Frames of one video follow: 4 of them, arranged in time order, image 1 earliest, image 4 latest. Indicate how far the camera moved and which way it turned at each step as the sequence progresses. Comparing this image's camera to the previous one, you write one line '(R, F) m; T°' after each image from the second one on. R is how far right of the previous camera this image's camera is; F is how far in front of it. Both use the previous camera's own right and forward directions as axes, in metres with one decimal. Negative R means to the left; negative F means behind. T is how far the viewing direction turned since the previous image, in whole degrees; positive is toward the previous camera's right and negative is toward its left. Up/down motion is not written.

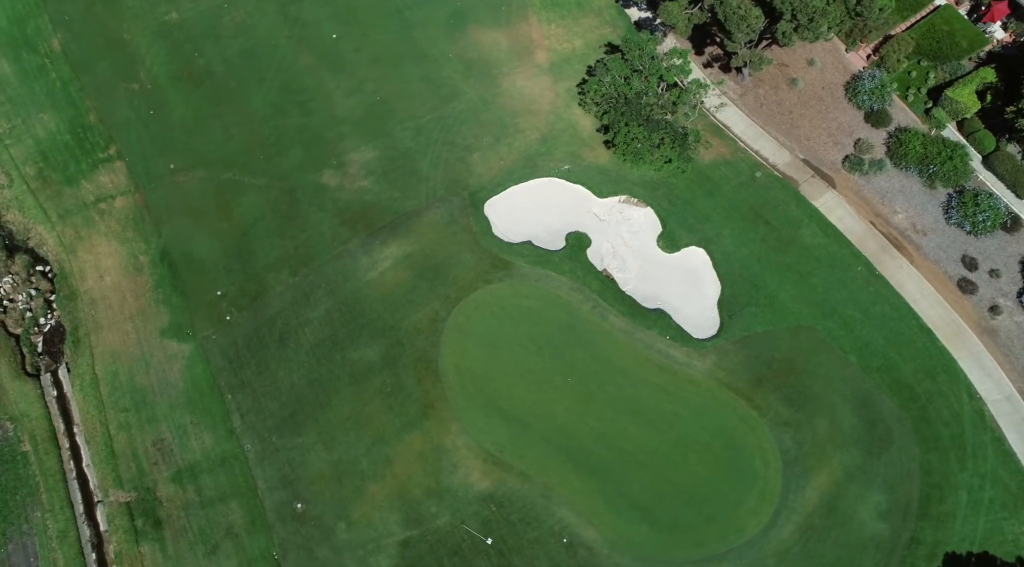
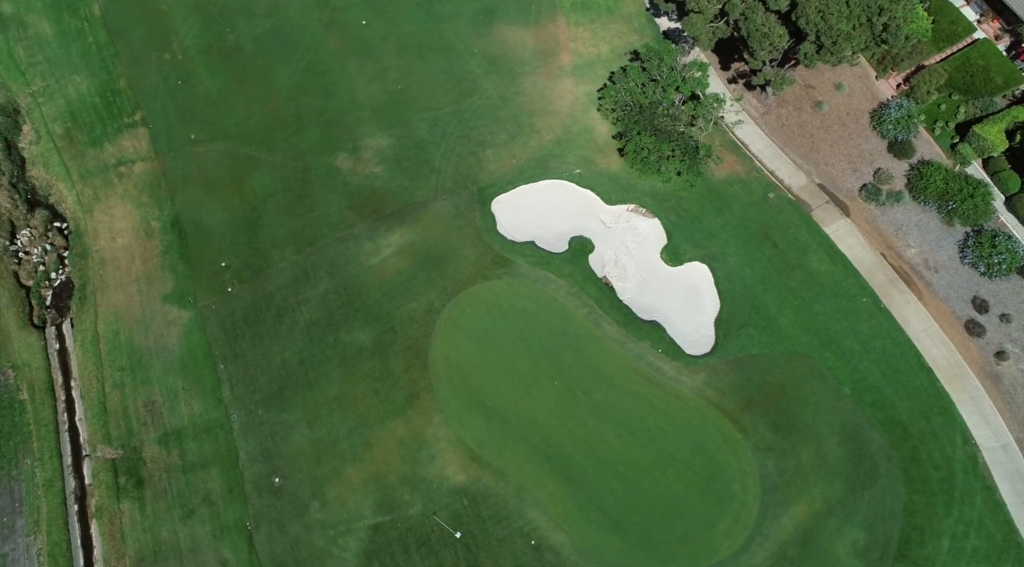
(+3.0, 0.0) m; -3°
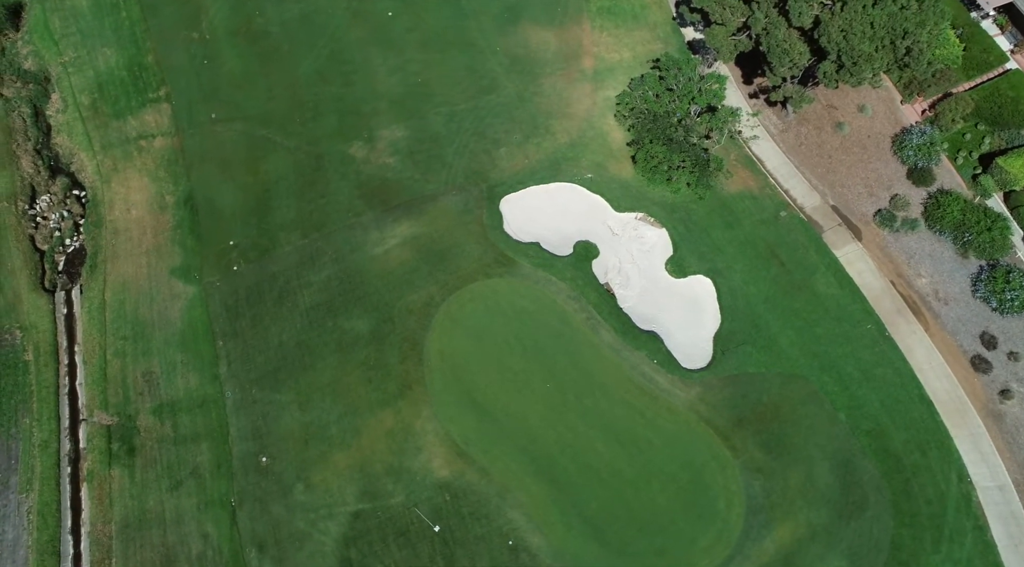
(+2.2, +0.1) m; -3°
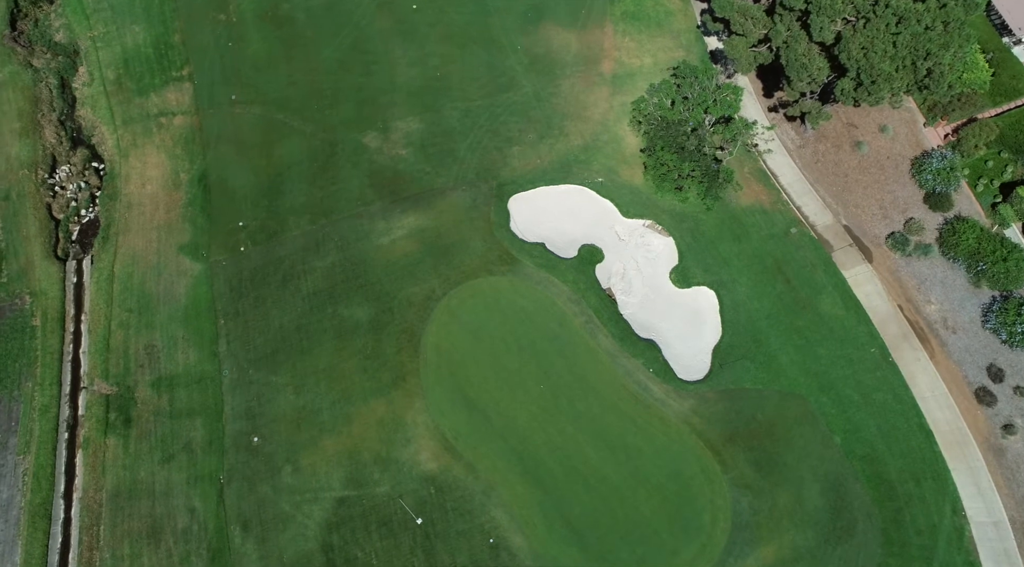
(+2.0, +0.1) m; -2°
